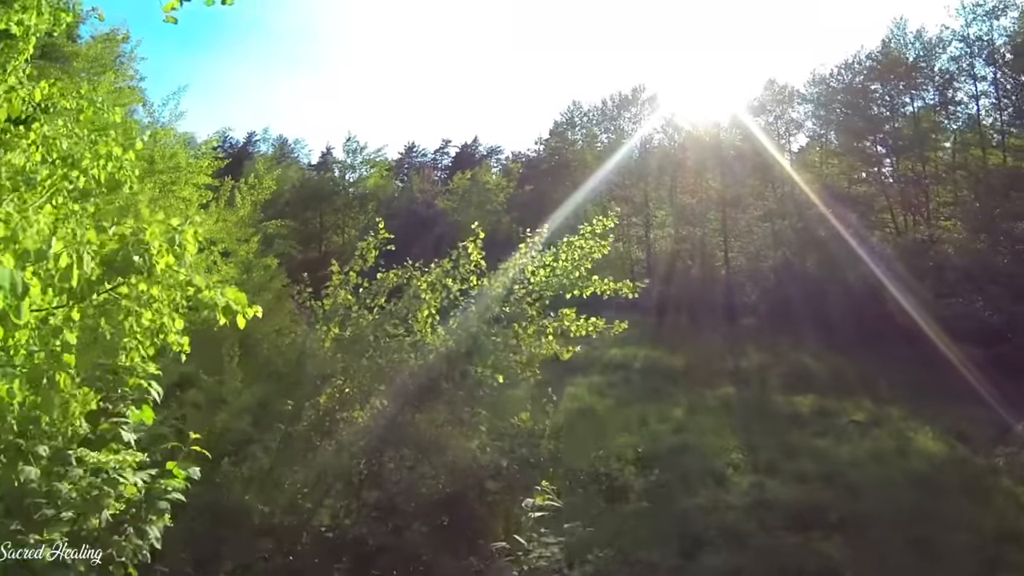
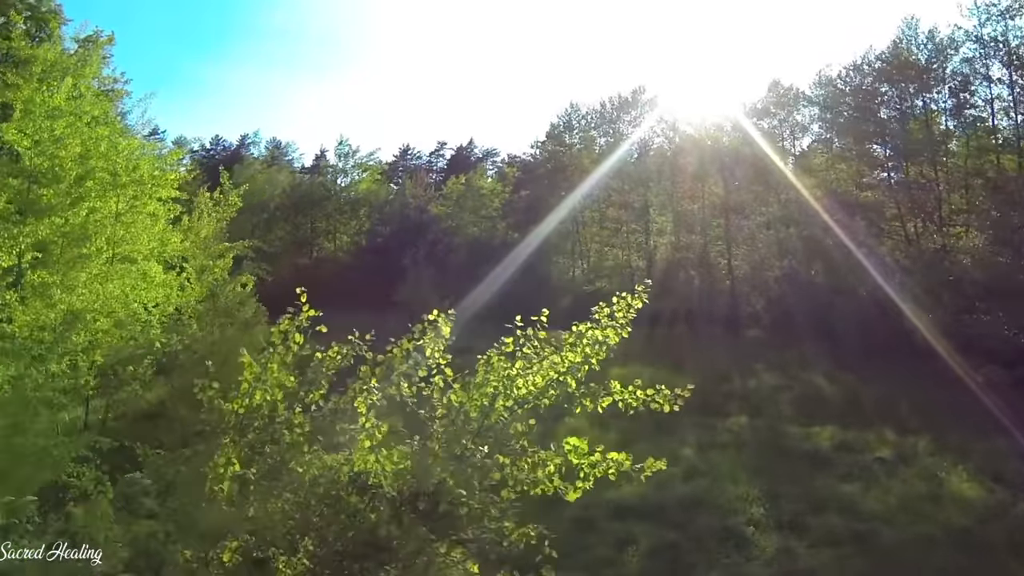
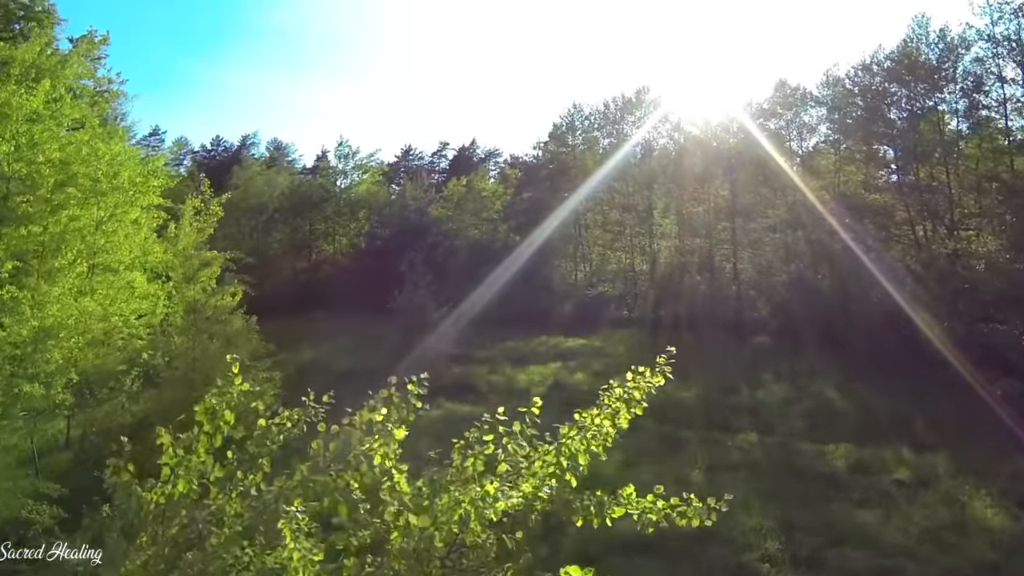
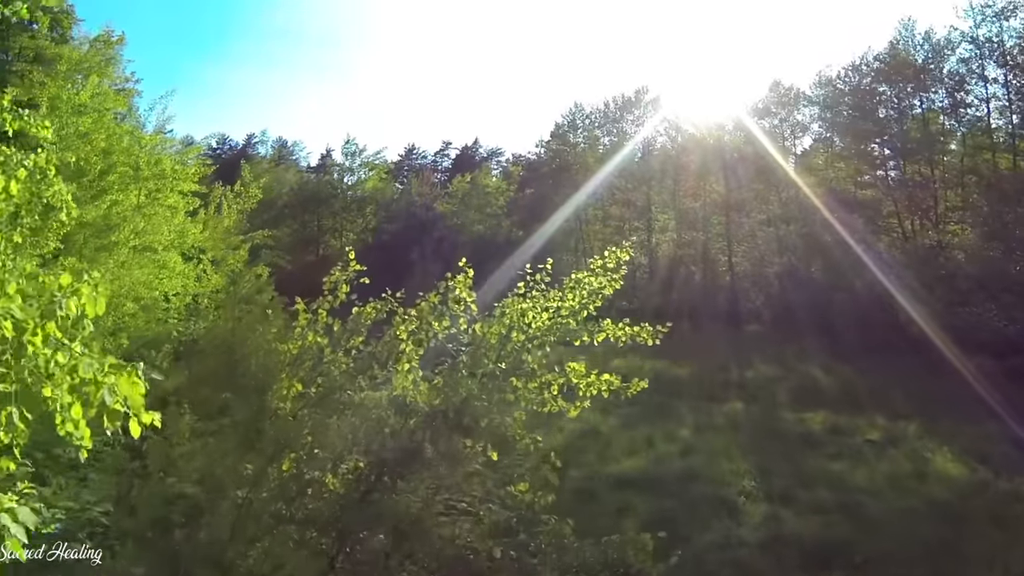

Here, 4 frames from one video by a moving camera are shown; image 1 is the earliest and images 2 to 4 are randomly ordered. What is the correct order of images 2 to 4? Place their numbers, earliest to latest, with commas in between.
4, 2, 3
